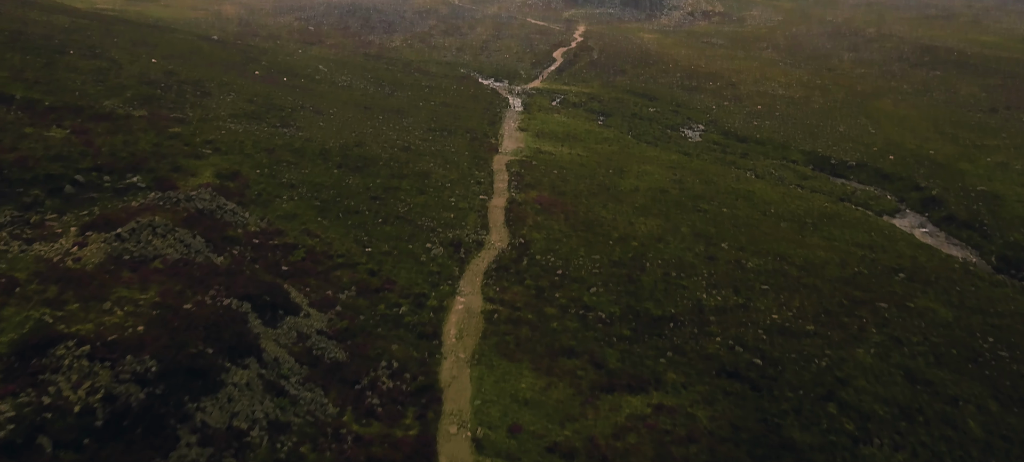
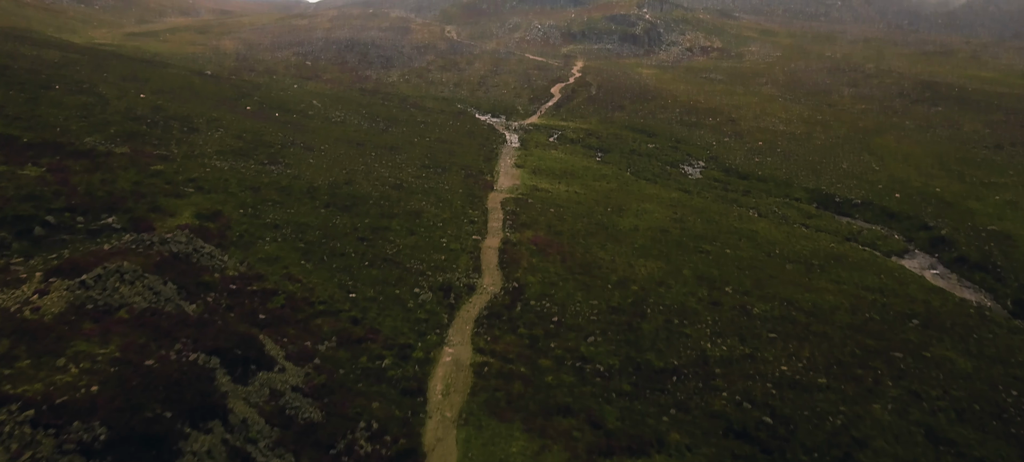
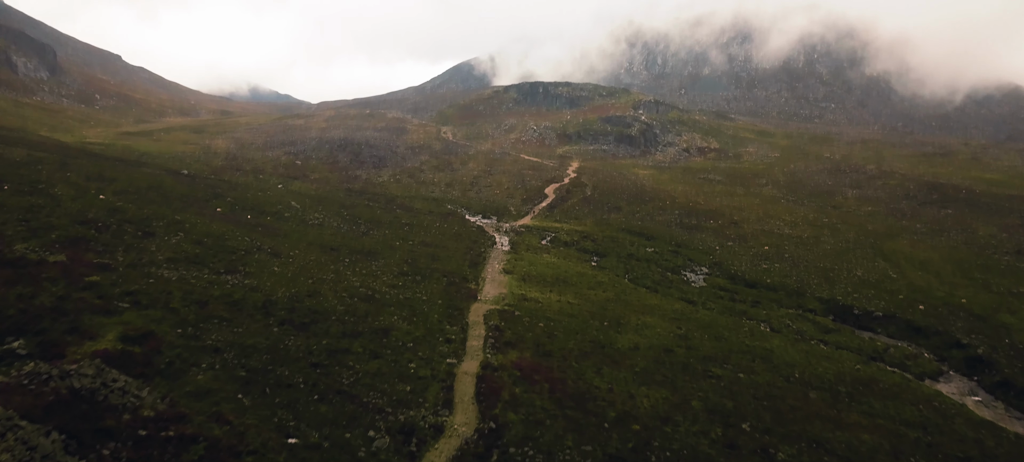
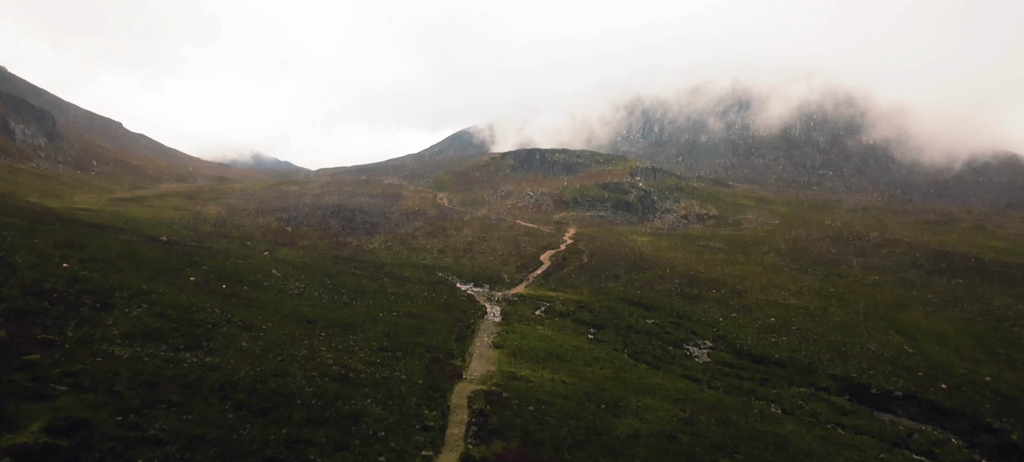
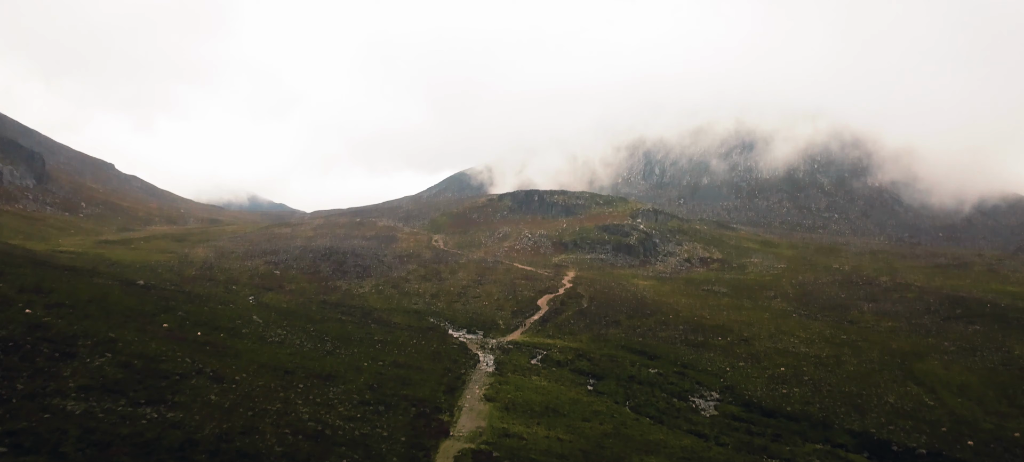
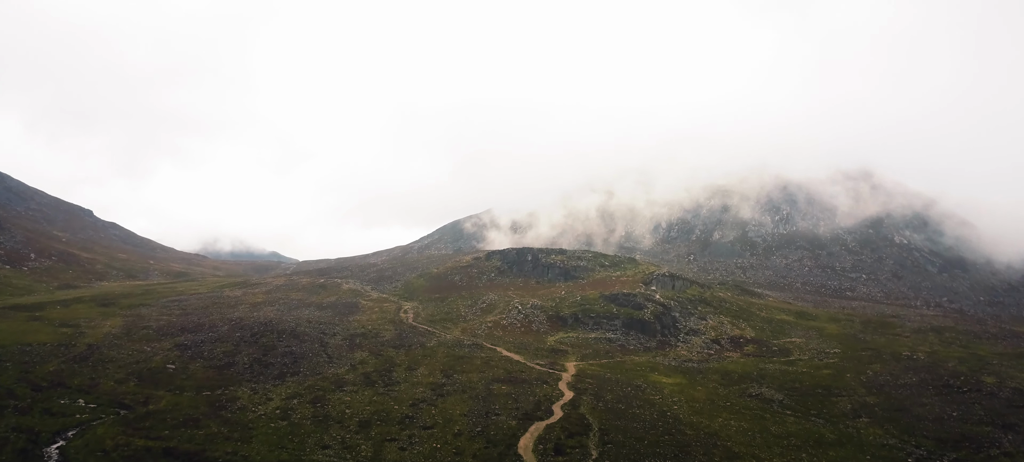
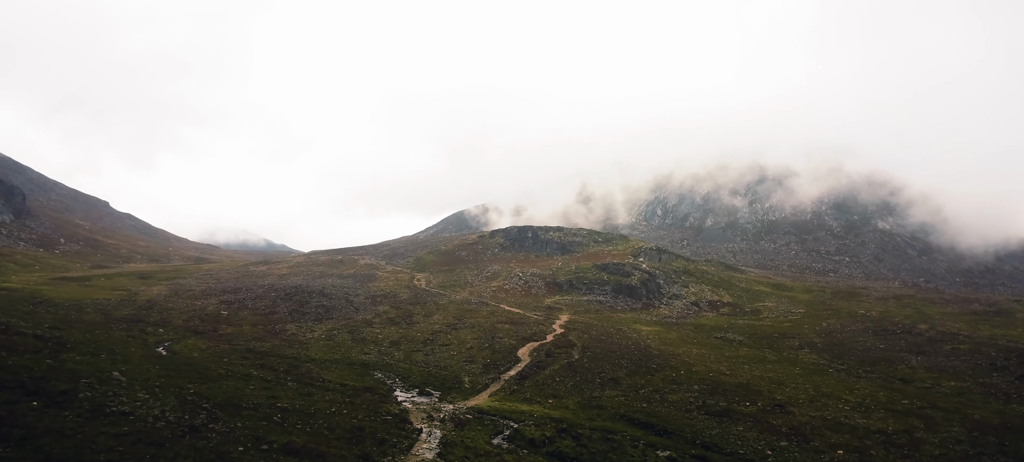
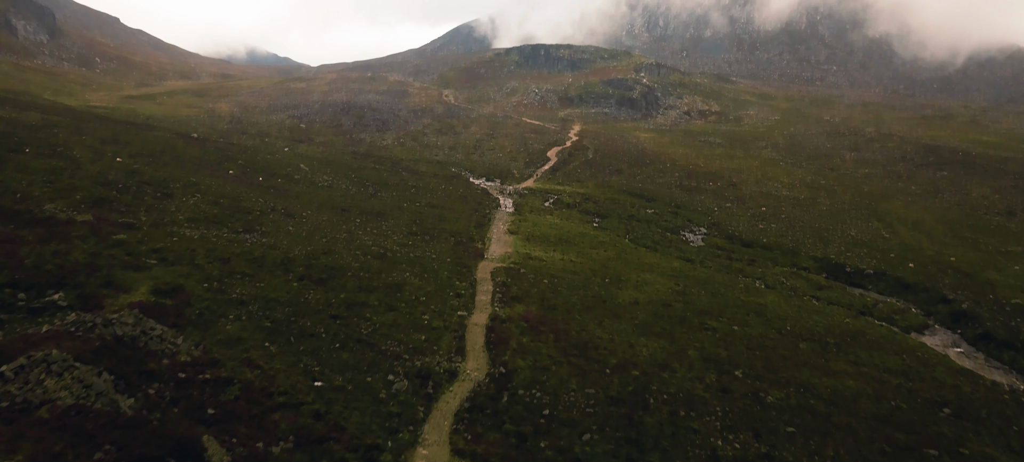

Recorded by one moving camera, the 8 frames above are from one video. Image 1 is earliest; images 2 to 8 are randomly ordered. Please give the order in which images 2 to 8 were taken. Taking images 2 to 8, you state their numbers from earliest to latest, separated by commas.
2, 8, 3, 4, 5, 7, 6
